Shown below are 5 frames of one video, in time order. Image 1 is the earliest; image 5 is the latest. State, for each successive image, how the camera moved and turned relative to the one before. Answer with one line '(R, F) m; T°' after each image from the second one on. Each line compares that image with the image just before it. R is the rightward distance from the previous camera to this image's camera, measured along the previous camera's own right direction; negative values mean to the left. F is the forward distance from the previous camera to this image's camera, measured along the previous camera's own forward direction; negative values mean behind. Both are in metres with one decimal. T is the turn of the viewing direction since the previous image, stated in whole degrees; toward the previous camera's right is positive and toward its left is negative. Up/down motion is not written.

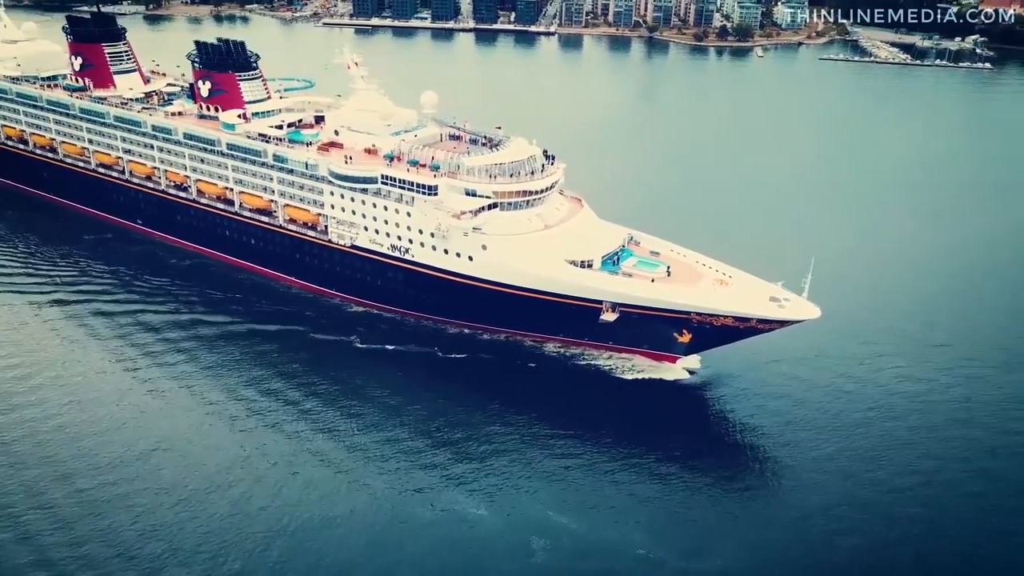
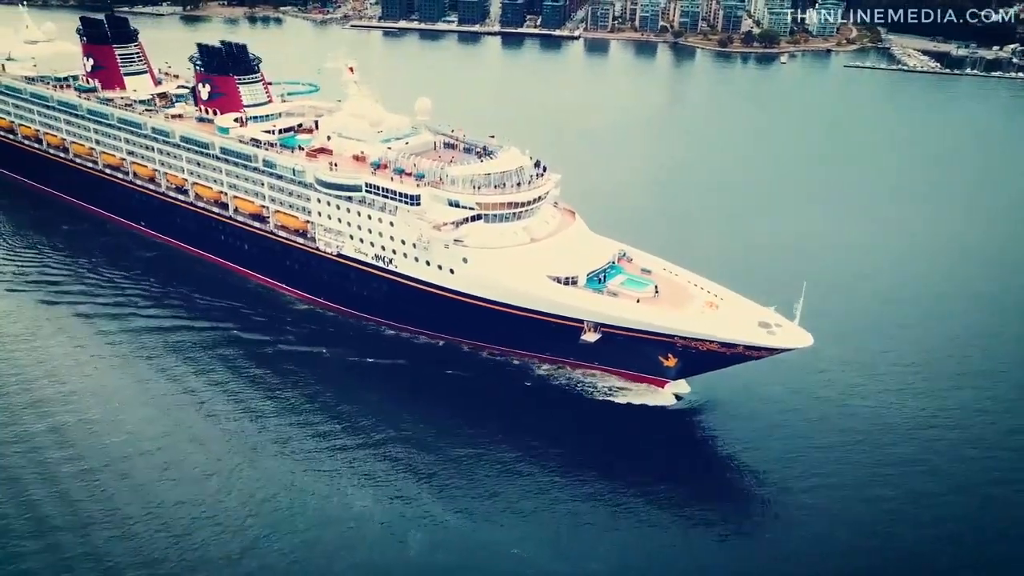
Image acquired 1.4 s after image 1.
(+2.2, +1.0) m; -3°
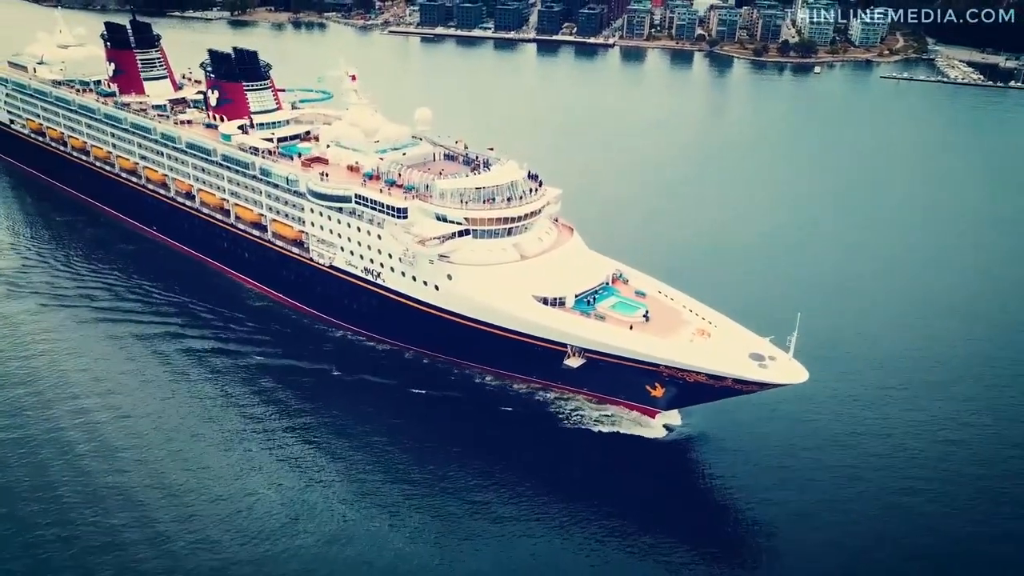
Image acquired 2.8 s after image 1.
(+2.3, +1.2) m; -4°
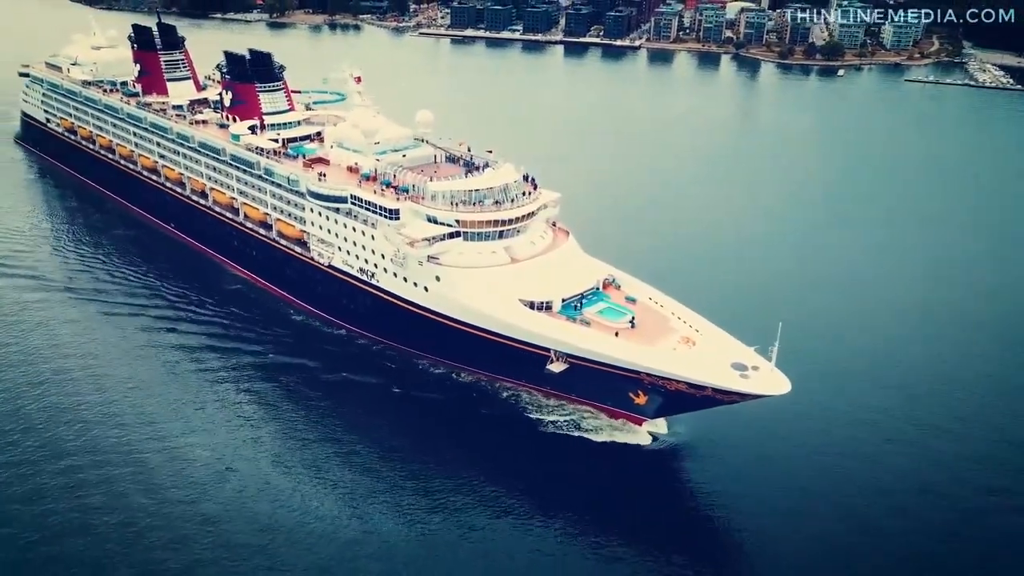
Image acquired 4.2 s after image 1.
(+1.9, +0.1) m; -3°
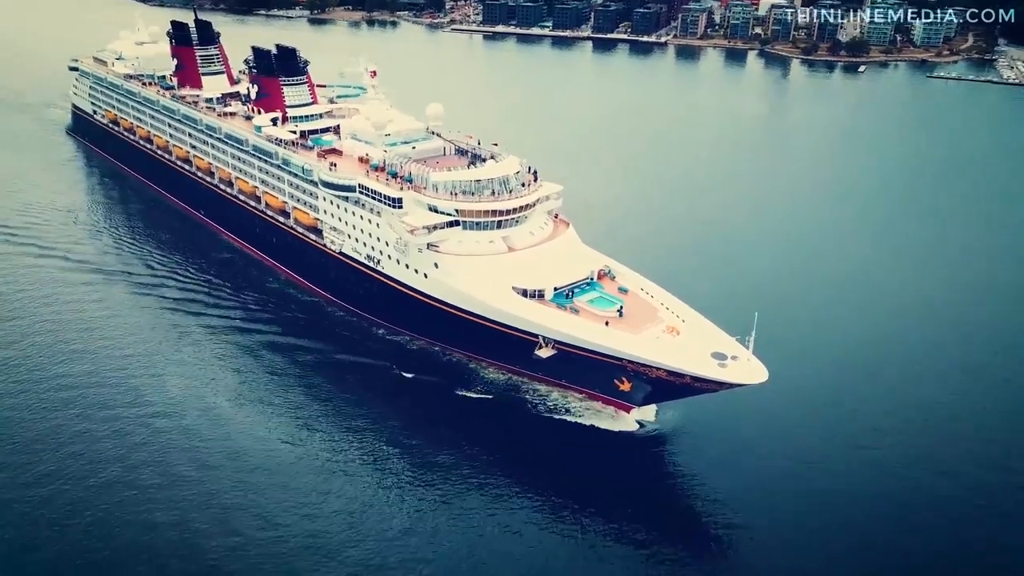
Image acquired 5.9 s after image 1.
(+1.8, -0.8) m; -3°
